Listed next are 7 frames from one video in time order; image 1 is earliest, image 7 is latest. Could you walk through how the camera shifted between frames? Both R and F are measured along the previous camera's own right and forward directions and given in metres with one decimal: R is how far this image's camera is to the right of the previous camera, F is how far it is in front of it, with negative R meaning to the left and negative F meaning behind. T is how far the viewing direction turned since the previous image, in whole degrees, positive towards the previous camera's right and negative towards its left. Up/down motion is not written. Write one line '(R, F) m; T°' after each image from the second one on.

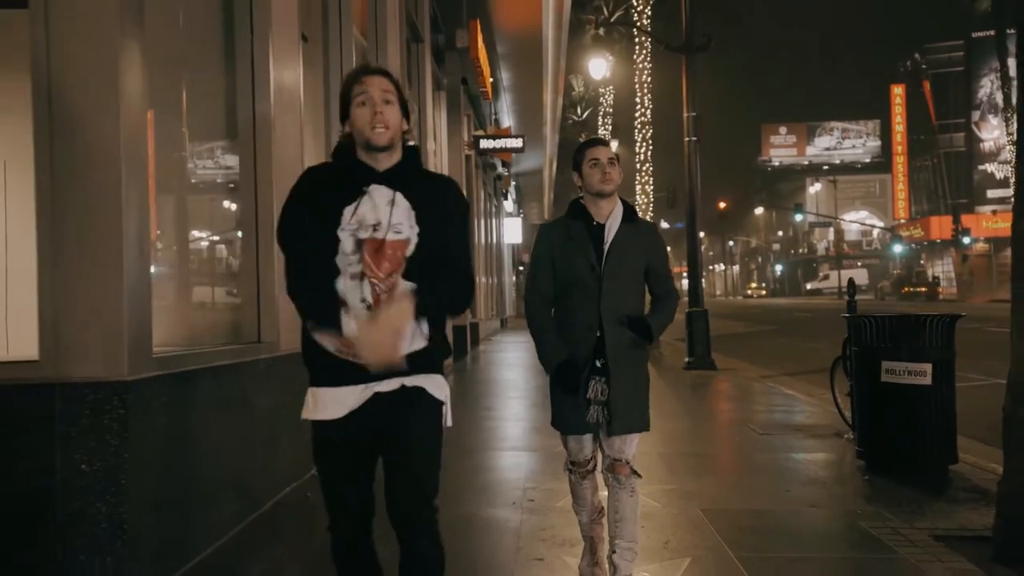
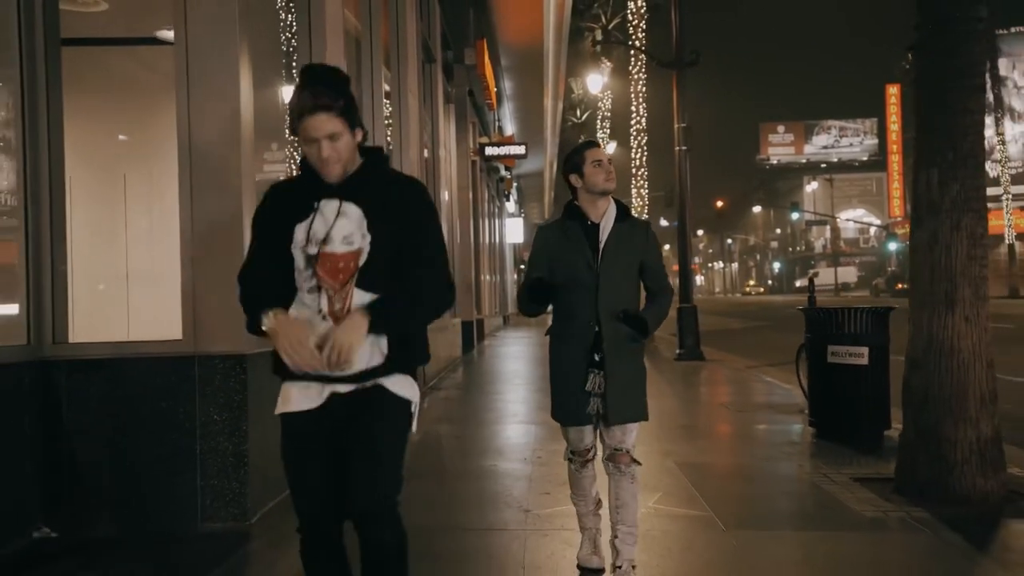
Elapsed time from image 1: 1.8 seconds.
(-0.1, -1.4) m; 0°
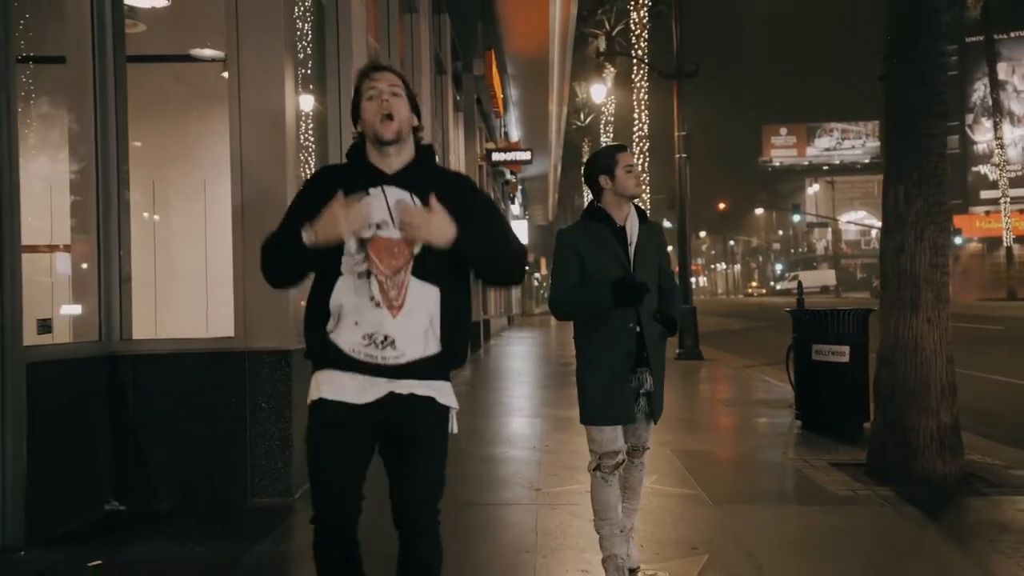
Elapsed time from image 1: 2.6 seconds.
(-0.1, -0.7) m; 0°
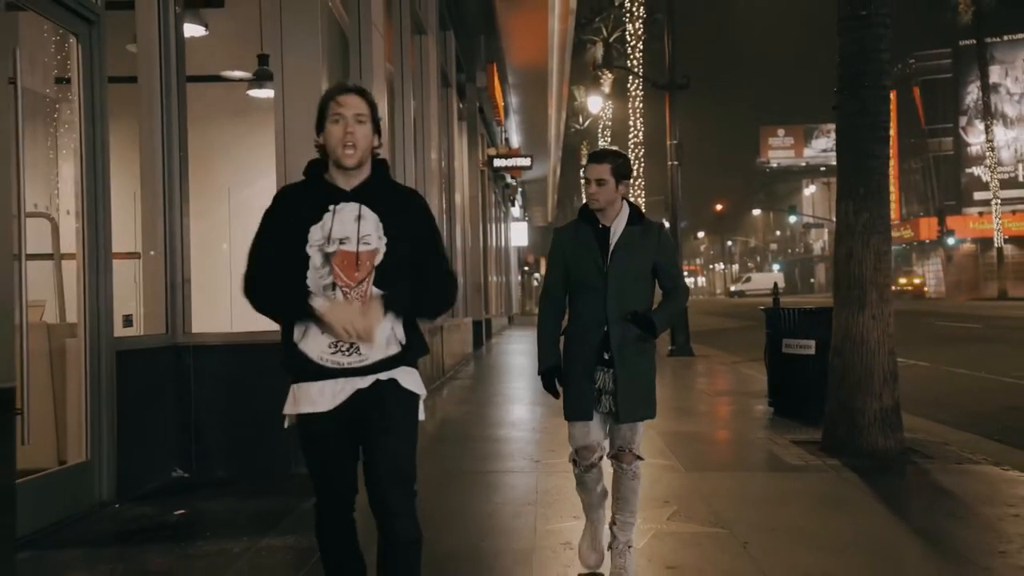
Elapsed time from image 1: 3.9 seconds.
(0.0, -1.1) m; 0°
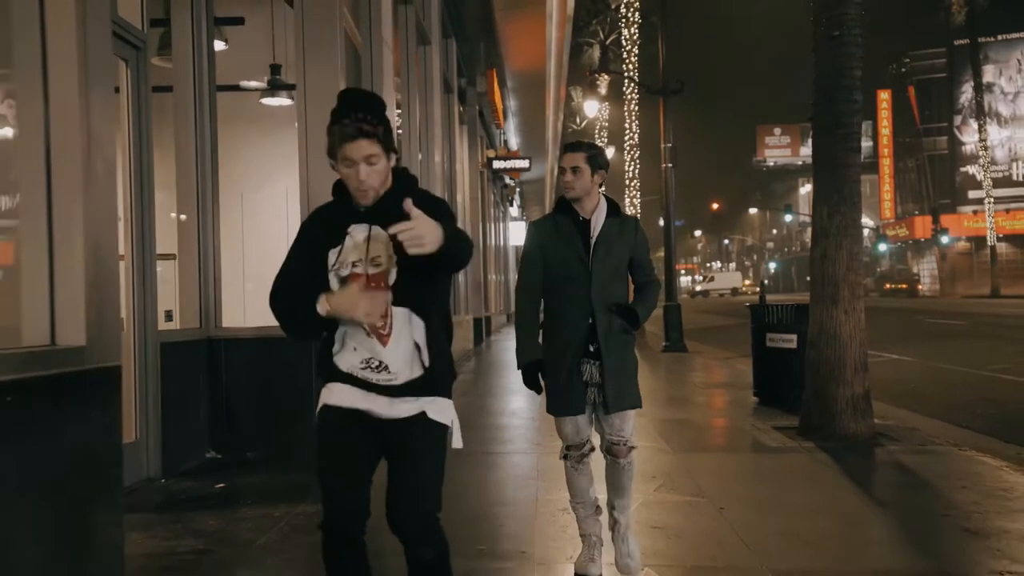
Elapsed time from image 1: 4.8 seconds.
(0.0, -0.7) m; 0°
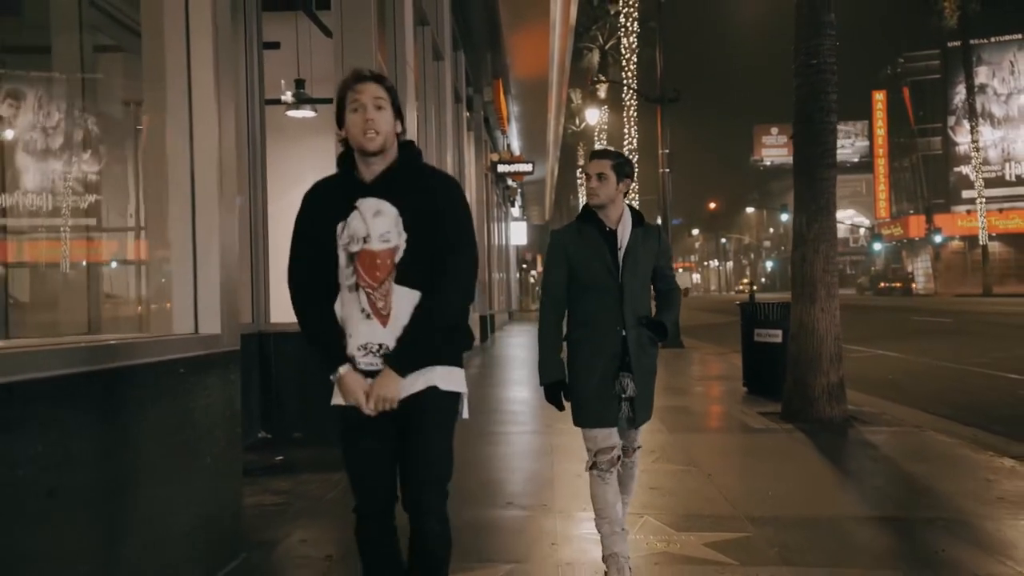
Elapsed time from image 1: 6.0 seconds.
(-0.2, -1.0) m; 0°
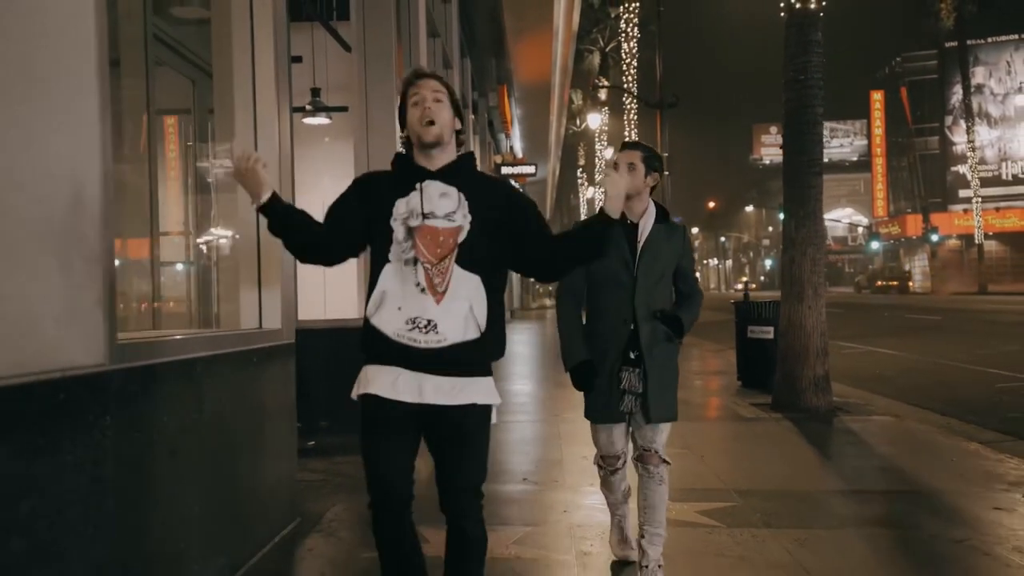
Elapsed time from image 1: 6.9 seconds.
(-0.1, -0.7) m; 0°
